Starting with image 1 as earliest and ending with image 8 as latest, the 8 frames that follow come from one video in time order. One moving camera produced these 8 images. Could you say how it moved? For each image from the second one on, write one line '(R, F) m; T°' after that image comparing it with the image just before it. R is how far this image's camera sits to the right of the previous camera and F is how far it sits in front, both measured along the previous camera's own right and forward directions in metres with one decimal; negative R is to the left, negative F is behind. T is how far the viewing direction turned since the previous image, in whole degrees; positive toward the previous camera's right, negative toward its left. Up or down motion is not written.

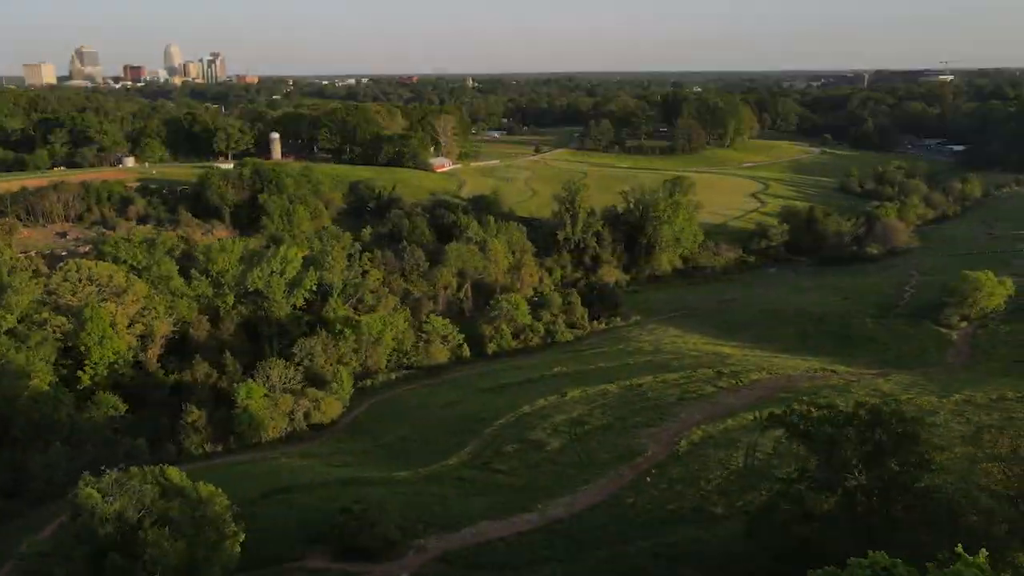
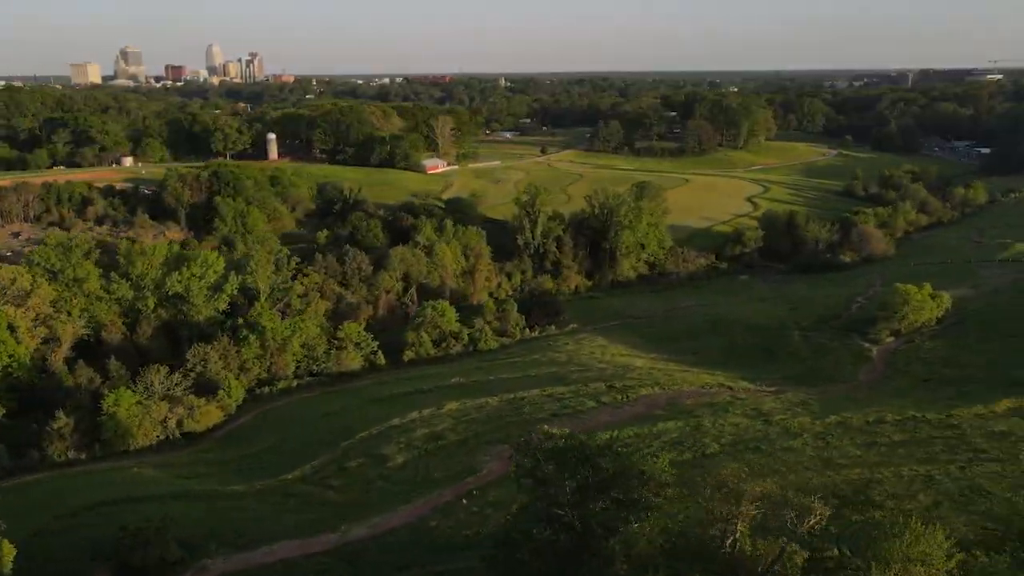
(+4.5, +0.7) m; -3°
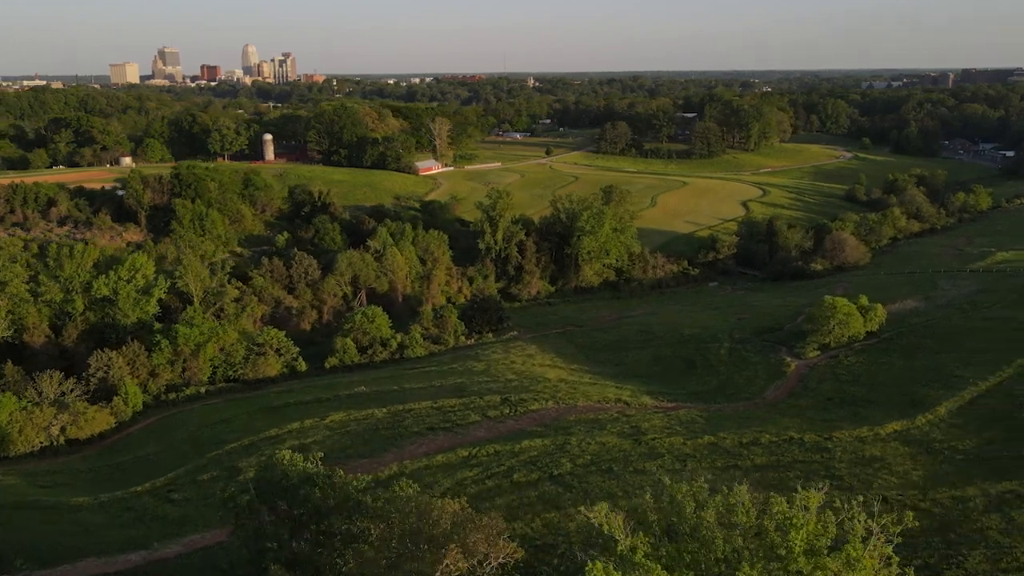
(+4.1, +0.6) m; -3°
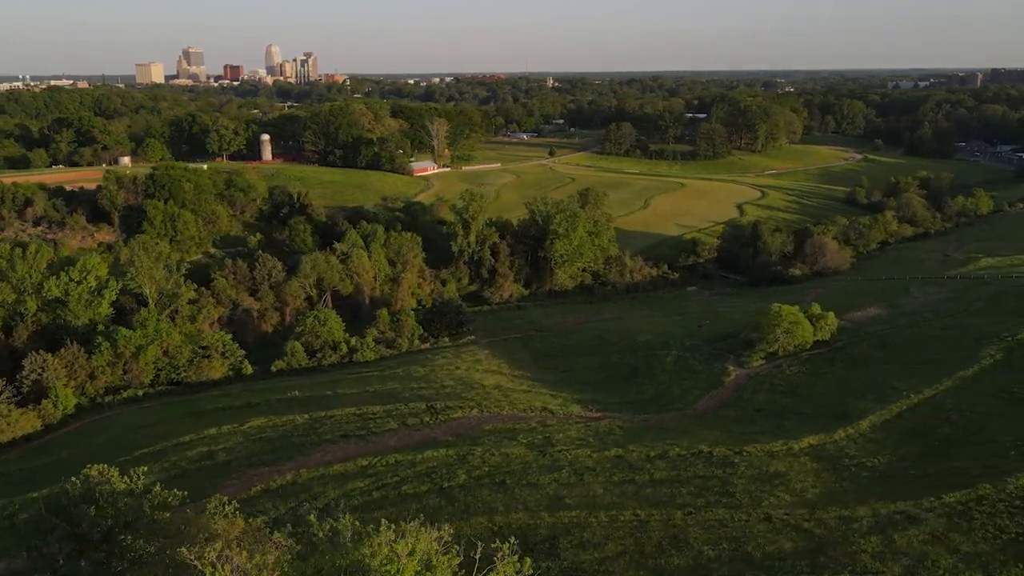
(+2.7, +0.4) m; -2°
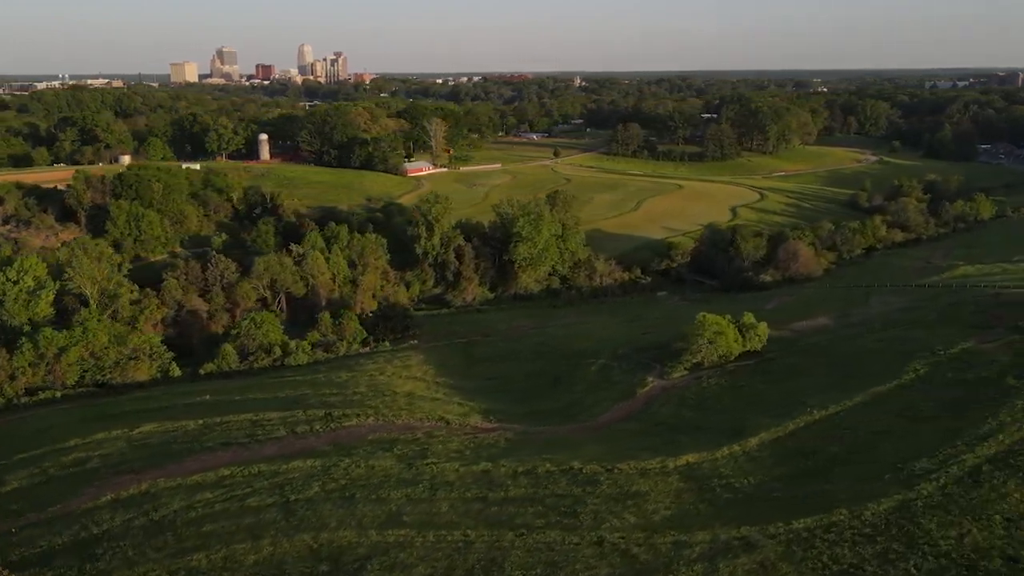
(+3.7, +0.6) m; -2°
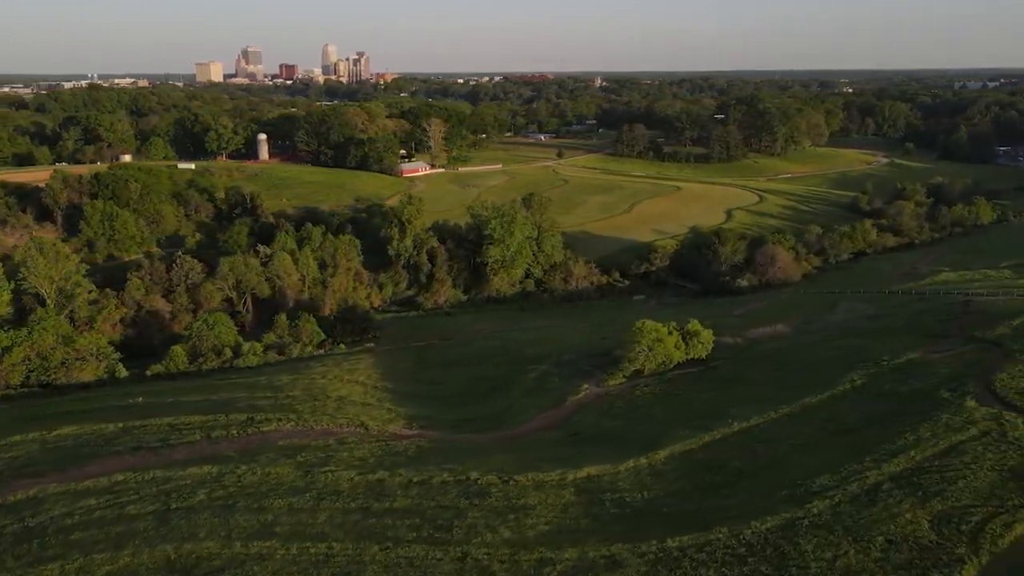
(+2.7, +0.5) m; -2°
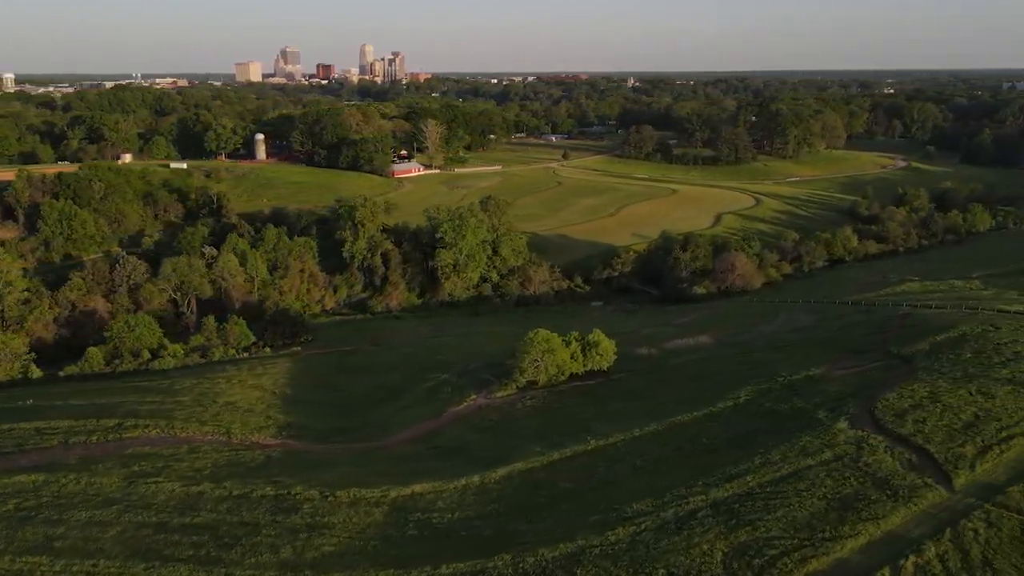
(+4.5, +0.8) m; -3°
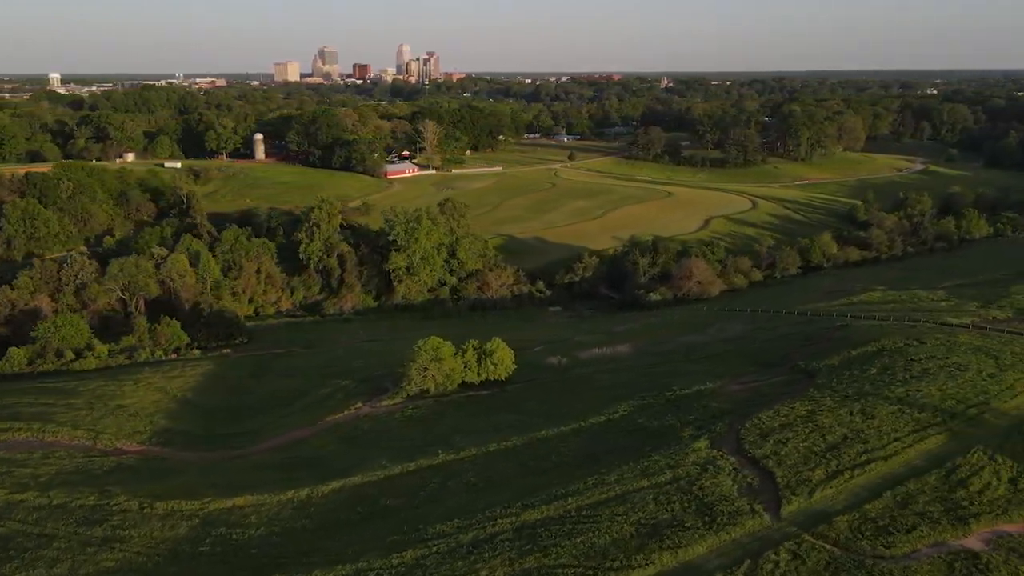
(+4.3, +0.8) m; -3°
